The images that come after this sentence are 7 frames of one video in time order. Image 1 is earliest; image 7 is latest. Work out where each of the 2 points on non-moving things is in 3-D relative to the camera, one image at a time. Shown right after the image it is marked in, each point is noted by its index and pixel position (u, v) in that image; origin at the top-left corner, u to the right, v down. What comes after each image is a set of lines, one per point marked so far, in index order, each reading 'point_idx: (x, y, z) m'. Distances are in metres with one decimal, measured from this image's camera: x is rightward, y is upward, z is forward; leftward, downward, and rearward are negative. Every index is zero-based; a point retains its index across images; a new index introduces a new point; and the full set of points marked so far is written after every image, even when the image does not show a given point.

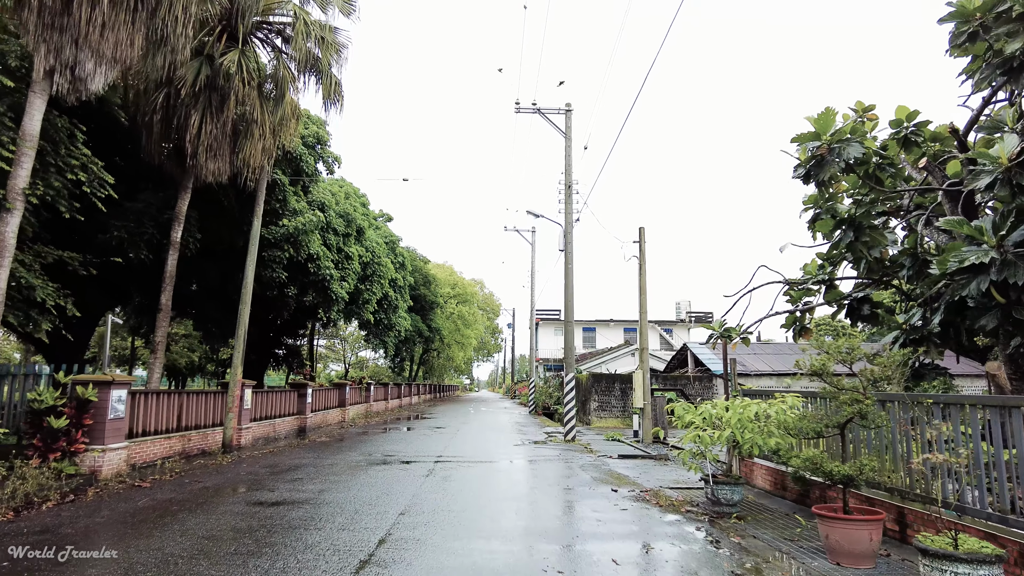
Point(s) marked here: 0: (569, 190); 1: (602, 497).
0: (+1.8, +3.0, +16.6) m
1: (+1.3, -2.9, +7.3) m
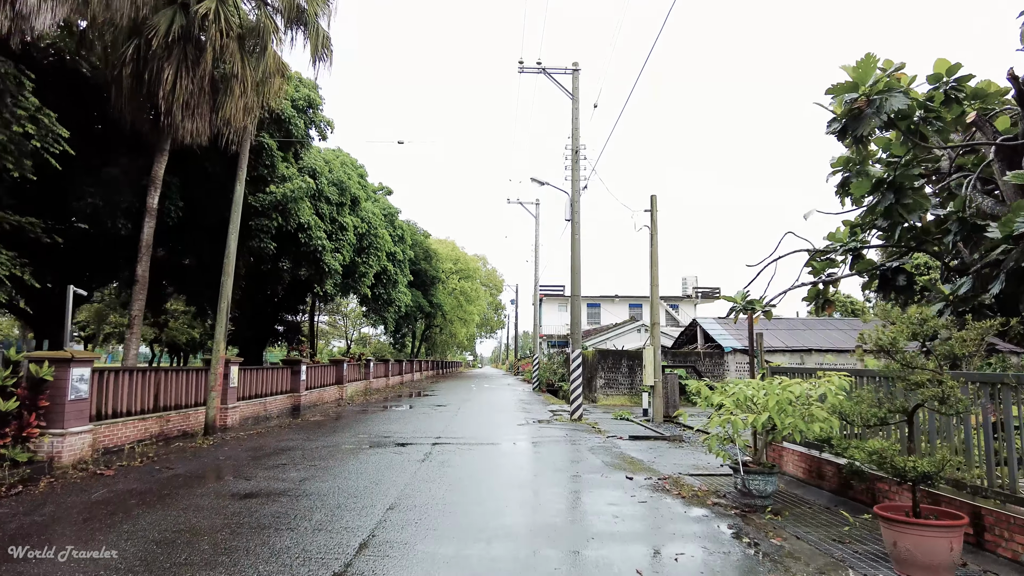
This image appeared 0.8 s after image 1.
0: (+1.9, +3.8, +15.6) m
1: (+1.3, -2.4, +6.5) m
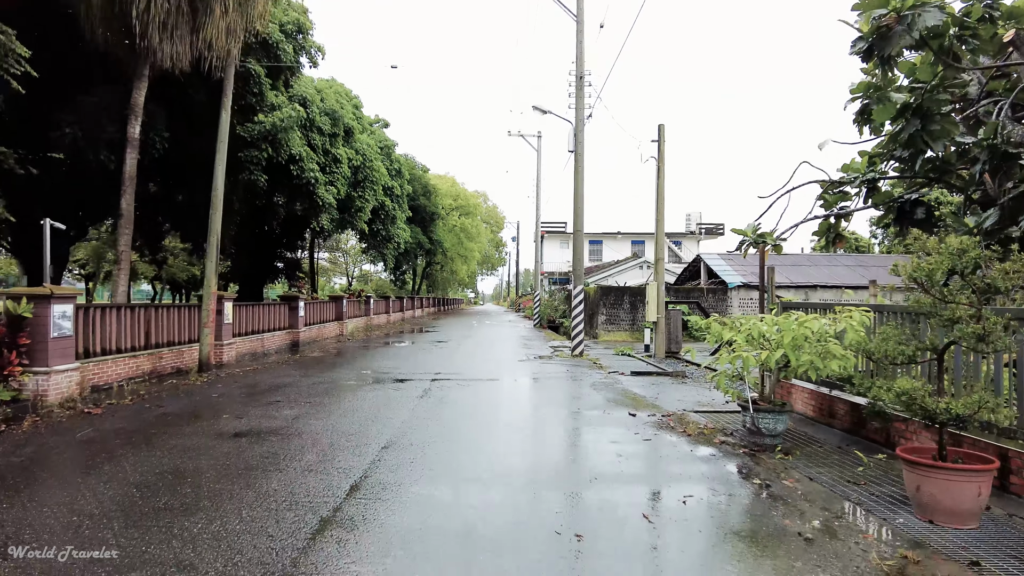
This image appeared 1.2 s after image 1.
0: (+1.9, +5.7, +14.6) m
1: (+1.3, -1.6, +6.4) m
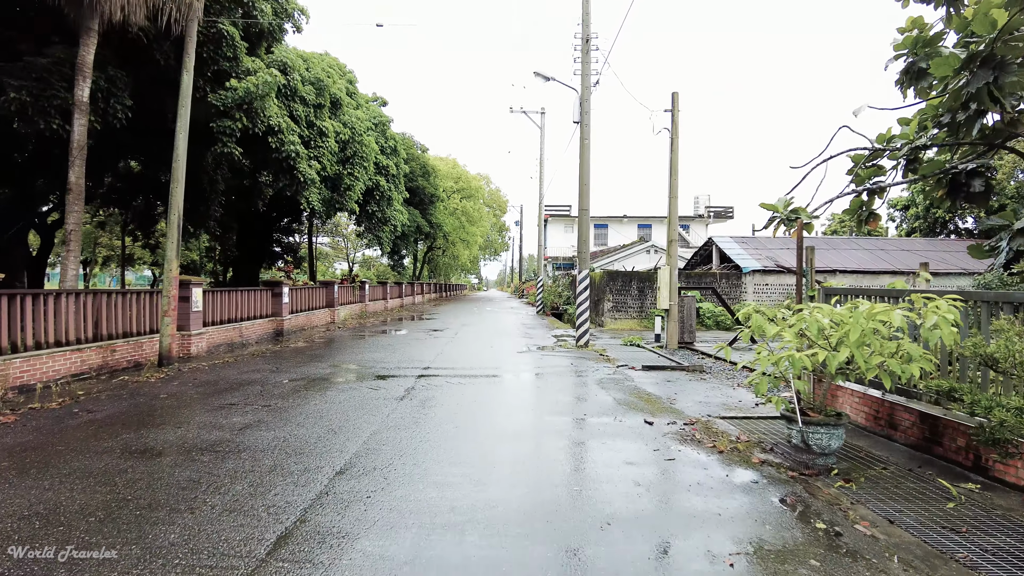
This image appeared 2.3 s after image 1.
0: (+1.9, +6.0, +13.3) m
1: (+1.2, -1.5, +5.3) m
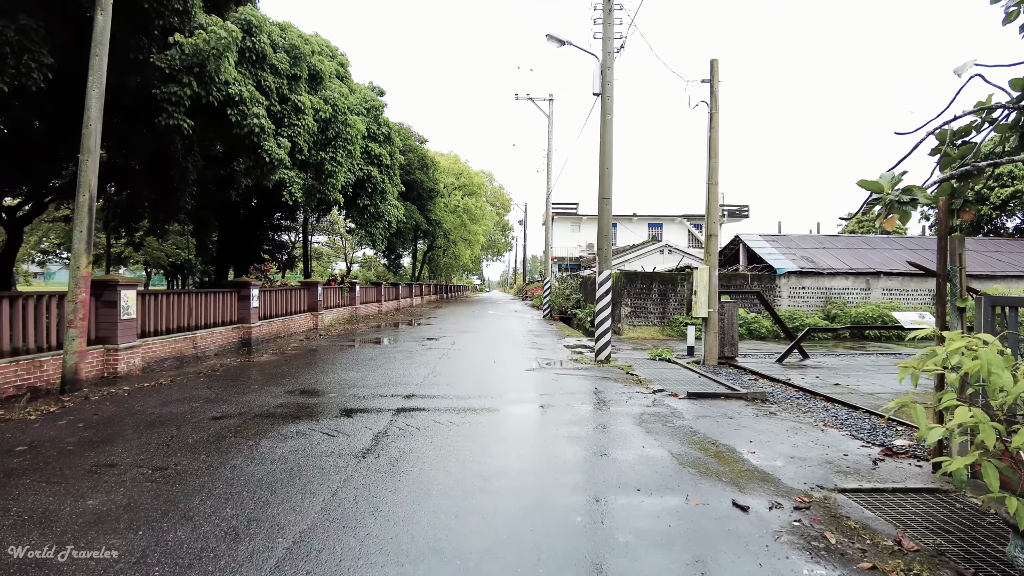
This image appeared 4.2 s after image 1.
0: (+2.1, +6.0, +11.3) m
1: (+1.3, -1.5, +3.2) m
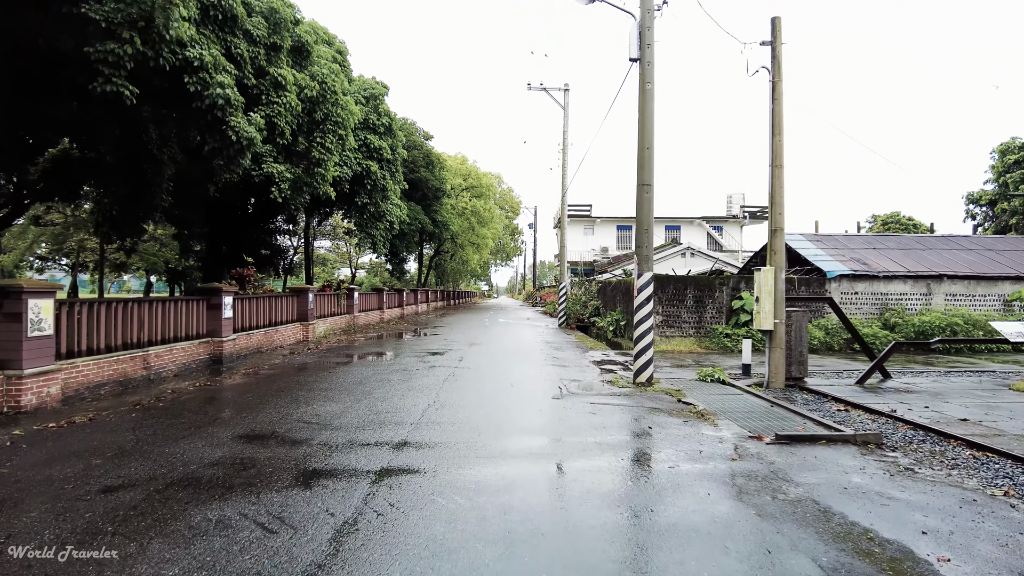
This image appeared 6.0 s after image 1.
0: (+2.4, +5.9, +9.4) m
1: (+1.6, -1.5, +1.3) m
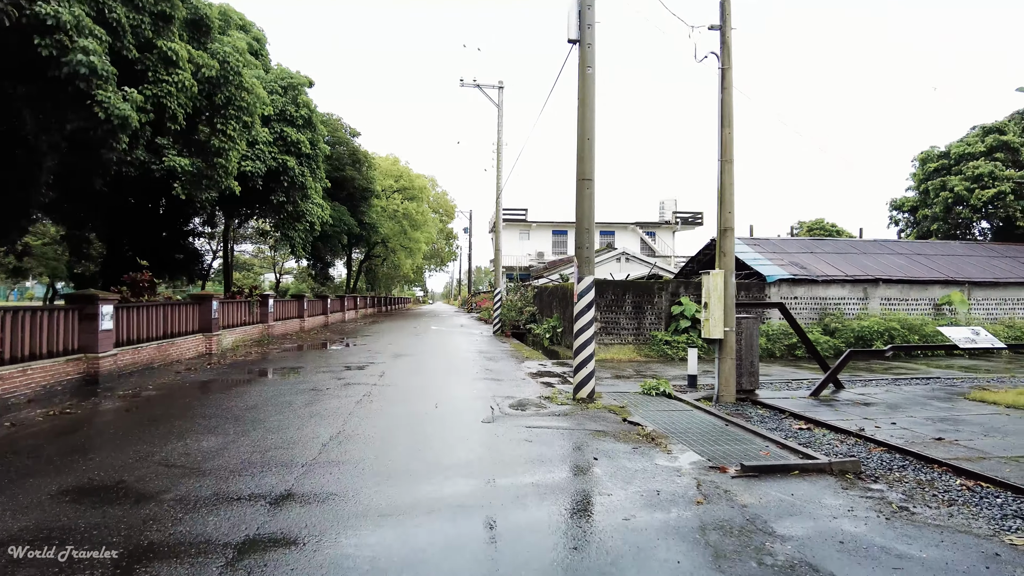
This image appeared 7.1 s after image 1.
0: (+1.3, +5.8, +8.6) m
1: (+1.3, -1.5, +0.4) m
